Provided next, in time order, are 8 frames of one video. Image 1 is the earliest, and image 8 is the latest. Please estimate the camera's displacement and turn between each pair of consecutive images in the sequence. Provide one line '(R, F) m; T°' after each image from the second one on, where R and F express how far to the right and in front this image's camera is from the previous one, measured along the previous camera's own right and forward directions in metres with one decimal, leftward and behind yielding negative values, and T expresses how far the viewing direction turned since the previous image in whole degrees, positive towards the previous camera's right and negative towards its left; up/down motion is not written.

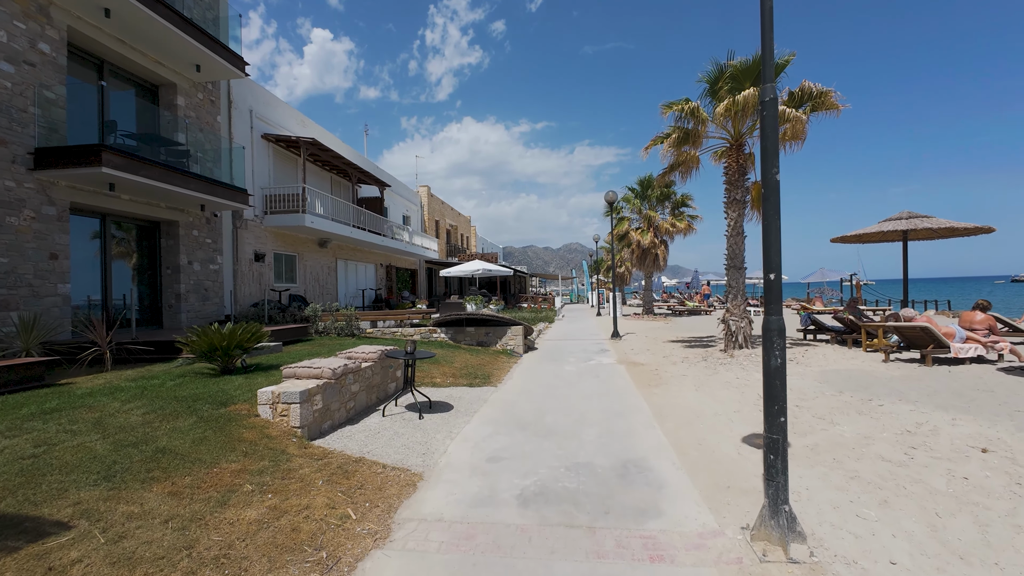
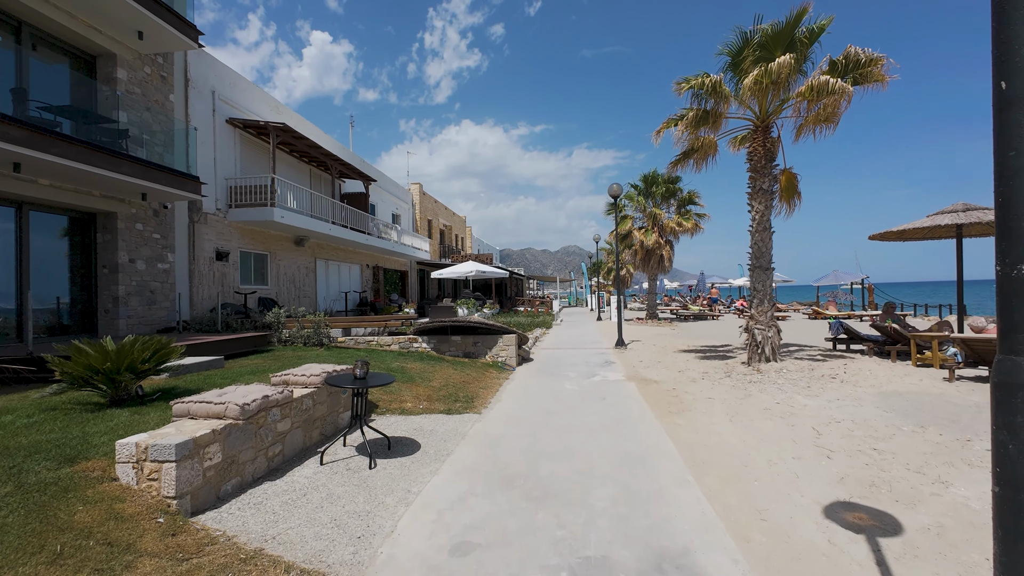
(+0.1, +1.5) m; 0°
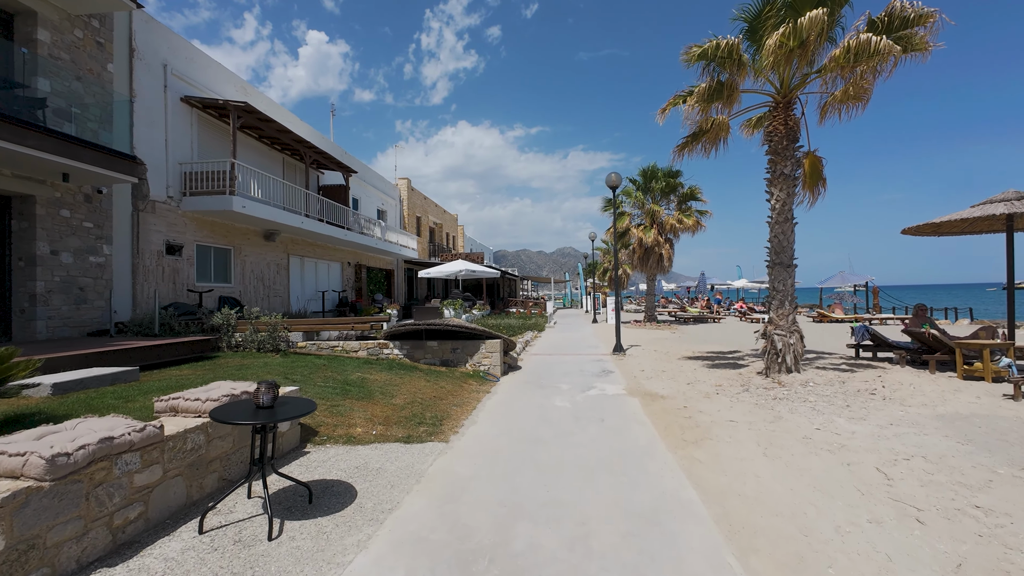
(+0.2, +1.3) m; +1°
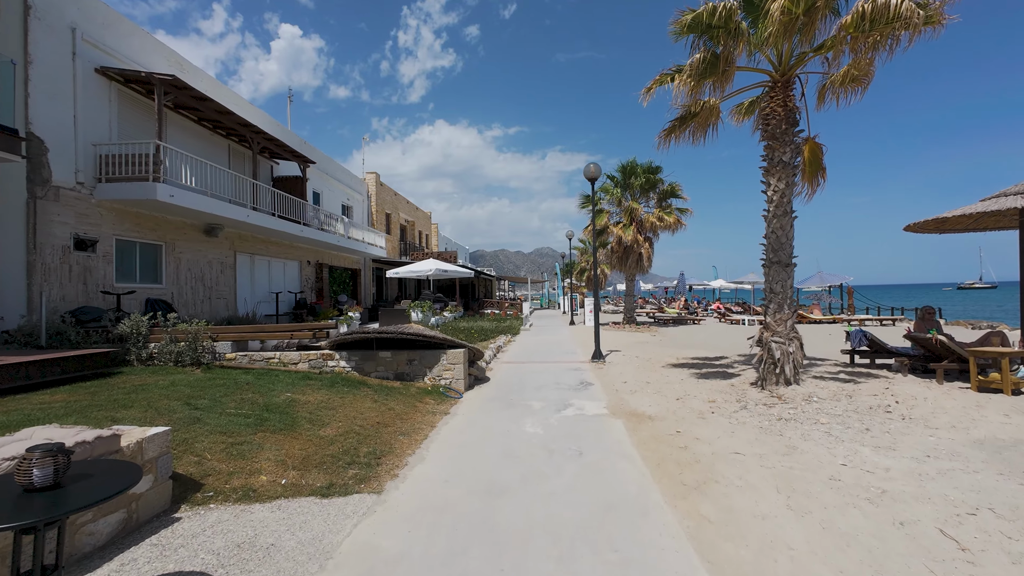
(+0.2, +1.1) m; +3°
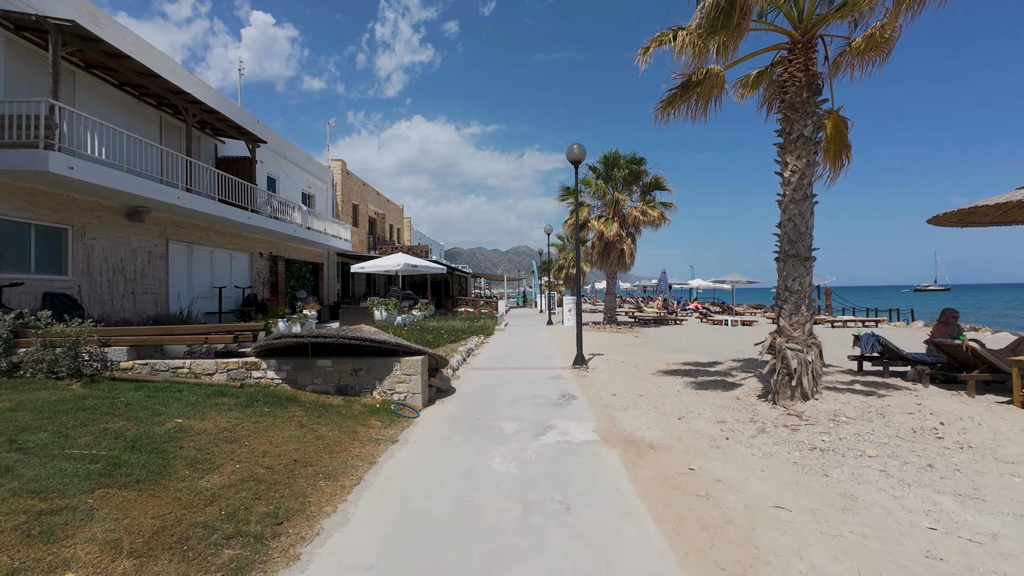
(+0.1, +1.3) m; +3°
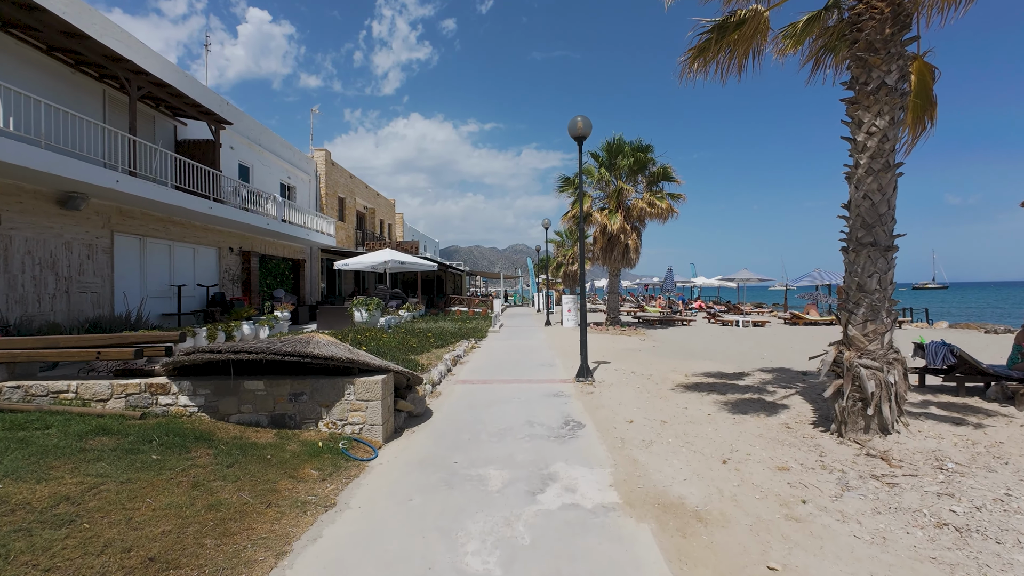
(+0.1, +1.5) m; 0°
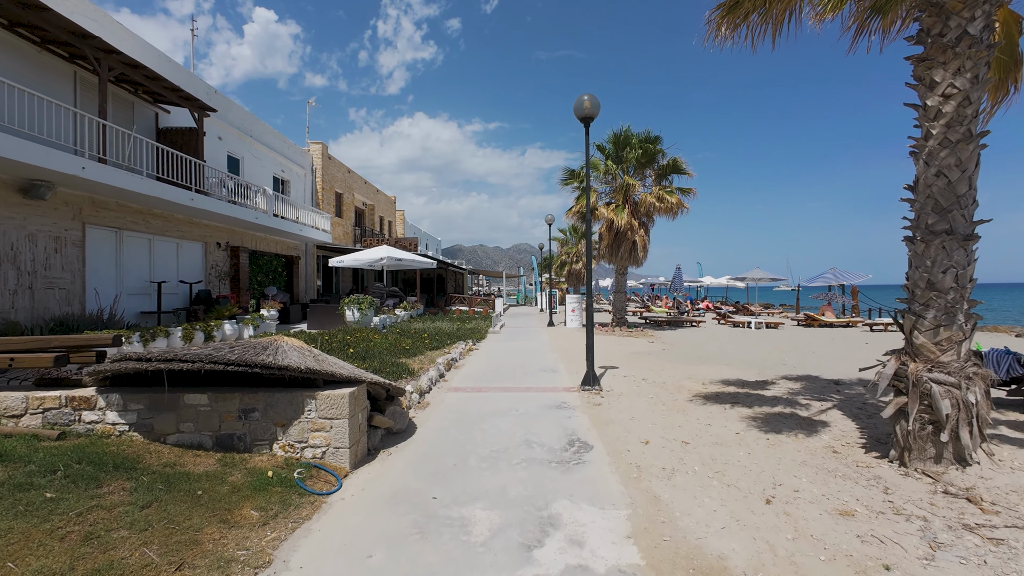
(+0.1, +0.8) m; 0°
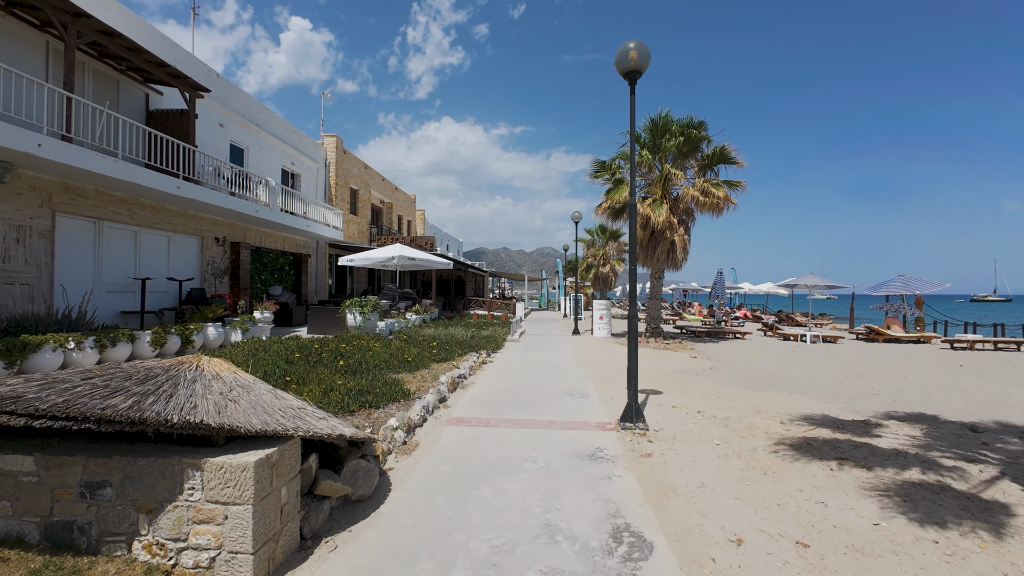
(0.0, +1.7) m; -3°
